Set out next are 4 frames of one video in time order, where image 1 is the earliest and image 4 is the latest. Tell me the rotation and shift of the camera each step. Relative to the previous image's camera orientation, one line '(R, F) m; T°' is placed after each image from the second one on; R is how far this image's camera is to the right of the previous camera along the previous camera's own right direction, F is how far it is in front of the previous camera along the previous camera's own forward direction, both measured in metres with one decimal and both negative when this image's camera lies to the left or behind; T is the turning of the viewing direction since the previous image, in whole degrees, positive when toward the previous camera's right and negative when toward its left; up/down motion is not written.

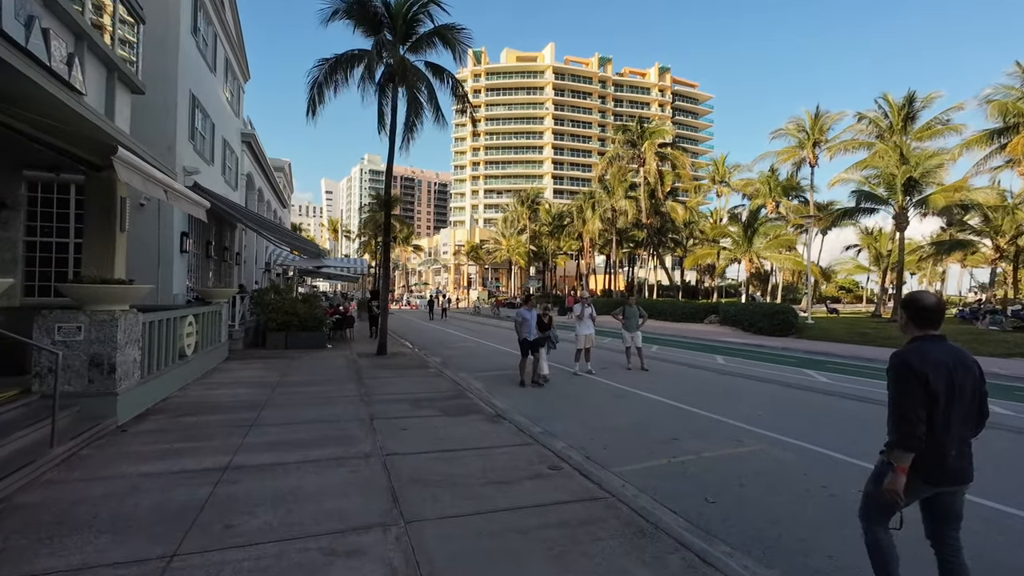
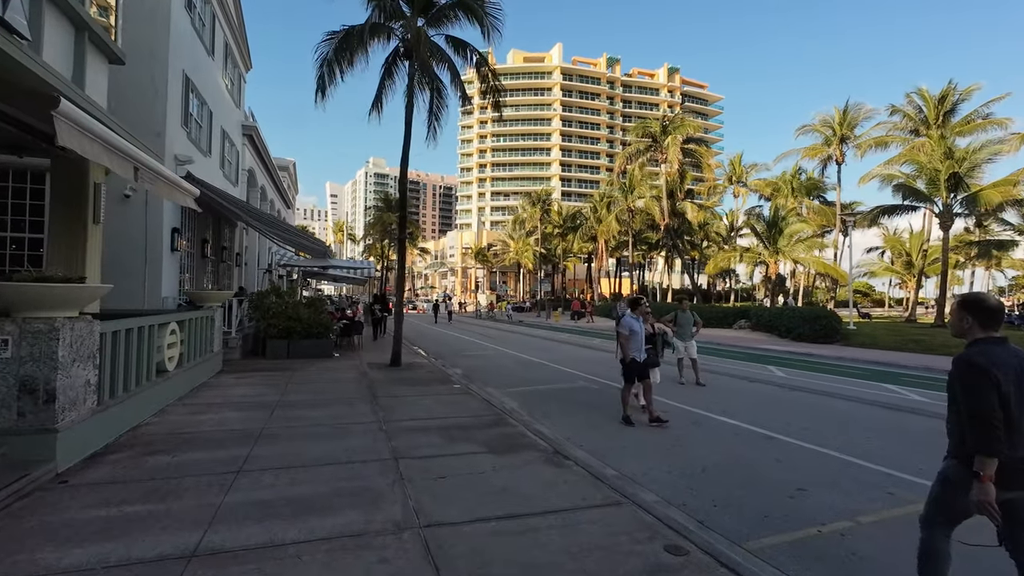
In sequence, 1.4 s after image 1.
(-0.8, +1.7) m; 0°
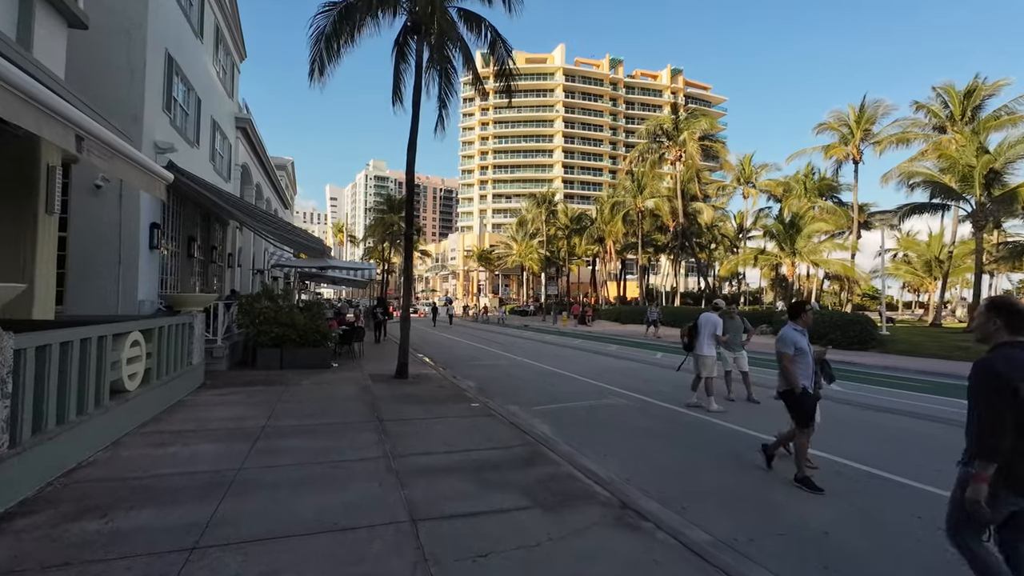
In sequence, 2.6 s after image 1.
(-0.5, +1.5) m; 0°
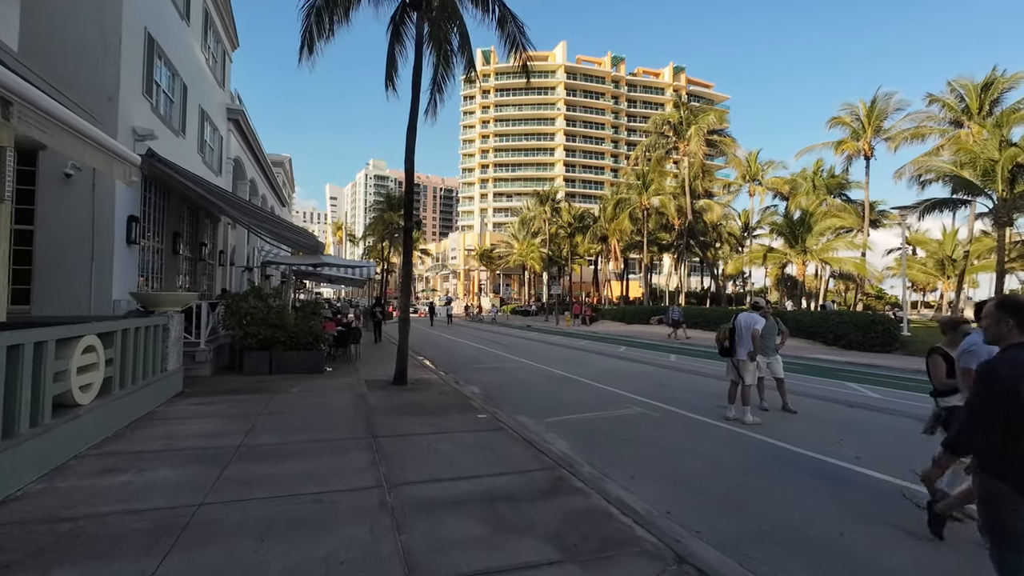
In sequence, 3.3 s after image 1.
(-0.2, +1.0) m; 0°
